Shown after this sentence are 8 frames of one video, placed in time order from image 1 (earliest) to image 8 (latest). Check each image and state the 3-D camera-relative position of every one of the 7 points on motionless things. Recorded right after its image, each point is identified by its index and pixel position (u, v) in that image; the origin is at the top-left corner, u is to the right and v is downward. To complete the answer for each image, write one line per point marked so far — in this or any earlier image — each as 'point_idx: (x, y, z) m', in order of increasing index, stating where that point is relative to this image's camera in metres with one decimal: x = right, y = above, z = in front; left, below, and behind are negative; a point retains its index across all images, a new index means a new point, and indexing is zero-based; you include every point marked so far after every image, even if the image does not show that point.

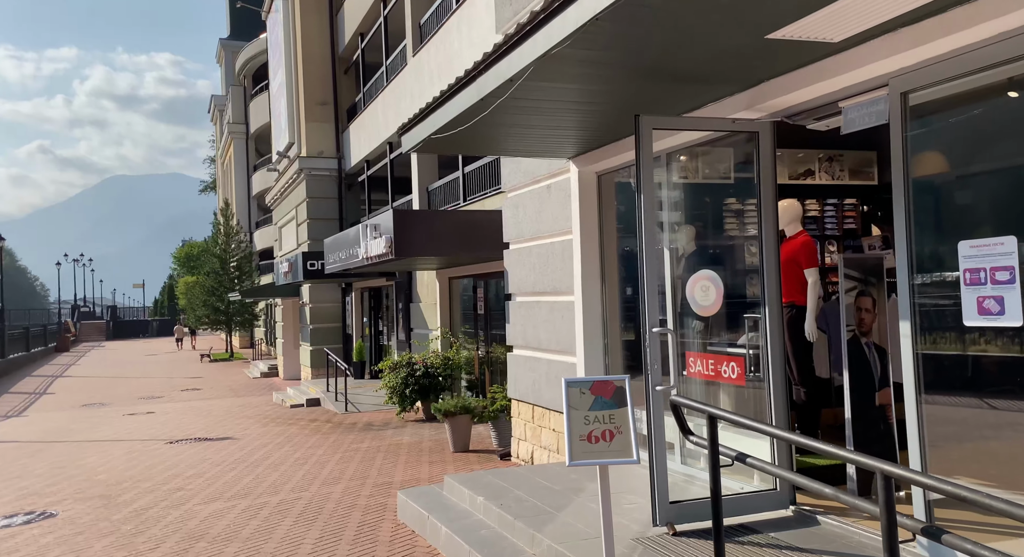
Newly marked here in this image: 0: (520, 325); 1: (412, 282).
0: (+0.1, -0.4, +8.8) m
1: (-1.9, 0.0, +17.4) m
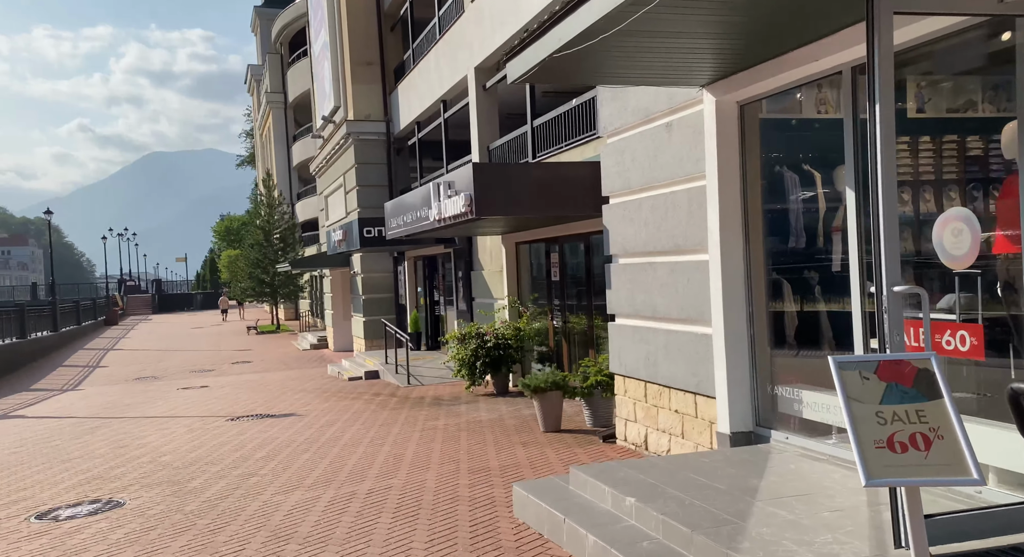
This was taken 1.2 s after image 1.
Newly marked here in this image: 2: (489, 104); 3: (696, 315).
0: (+1.0, -0.1, +7.7) m
1: (-0.7, +0.6, +16.4) m
2: (-0.4, +2.9, +15.2) m
3: (+1.3, -0.3, +6.5) m
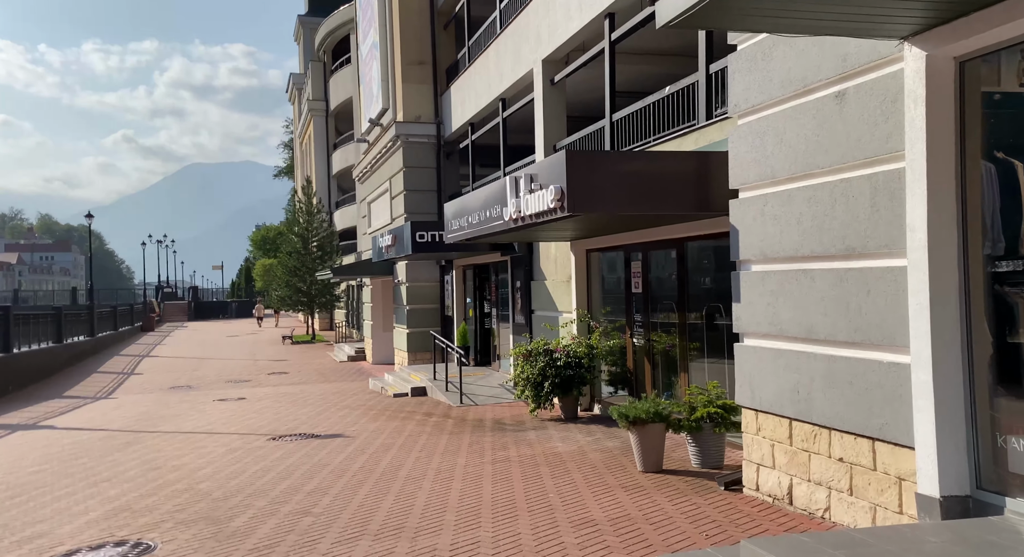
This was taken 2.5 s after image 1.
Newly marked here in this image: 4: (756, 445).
0: (+1.7, -0.2, +6.3) m
1: (+0.4, +0.4, +15.0) m
2: (+0.7, +2.8, +13.8) m
3: (+2.0, -0.3, +5.0) m
4: (+1.7, -1.2, +6.3) m
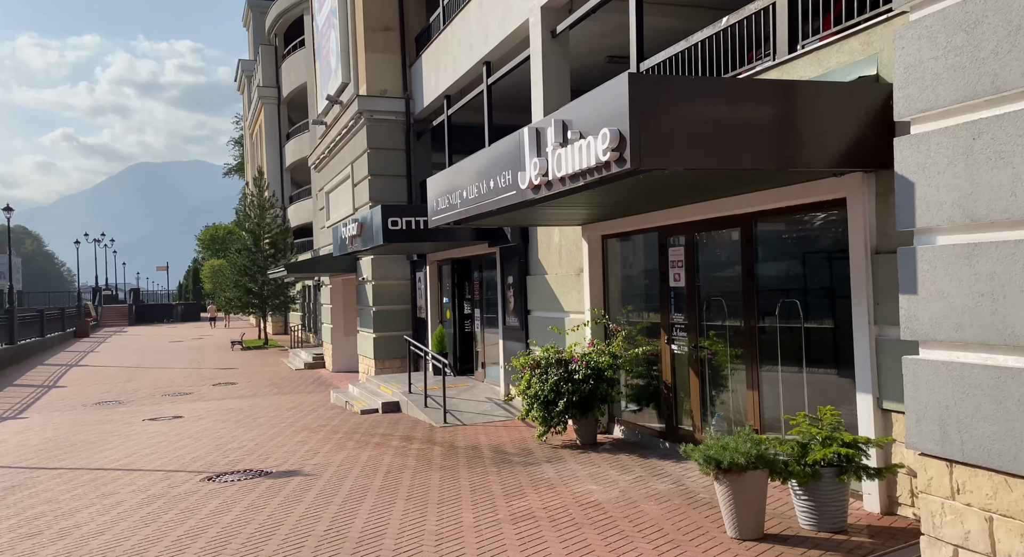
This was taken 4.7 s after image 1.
0: (+2.0, -0.1, +4.0) m
1: (+0.3, +0.5, +12.7) m
2: (+0.6, +2.8, +11.5) m
3: (+2.4, -0.2, +2.8) m
4: (+2.0, -1.1, +4.1) m
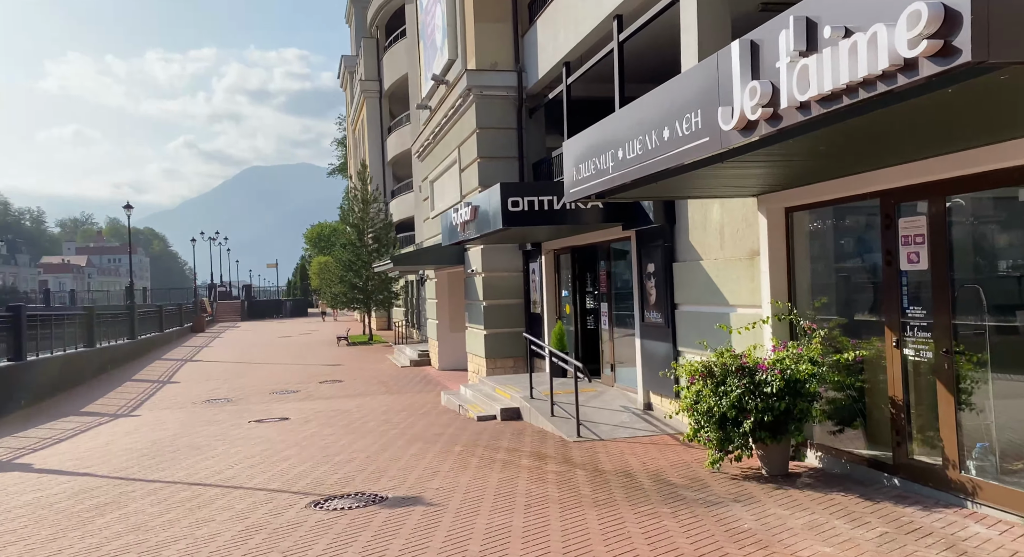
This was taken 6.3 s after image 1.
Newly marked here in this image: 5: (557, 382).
0: (+2.8, +0.1, +1.8) m
1: (+2.0, +0.6, +10.6) m
2: (+2.2, +3.0, +9.4) m
3: (+3.0, -0.1, +0.5) m
4: (+2.8, -0.9, +1.9) m
5: (+0.8, -1.7, +14.8) m
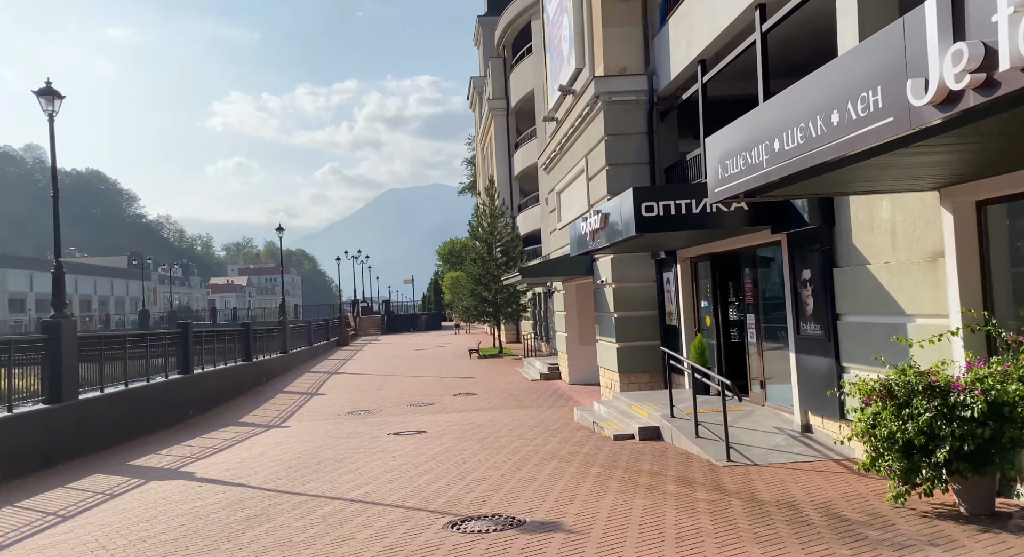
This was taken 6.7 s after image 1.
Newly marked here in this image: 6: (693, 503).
0: (+3.1, +0.1, +0.7) m
1: (+3.5, +0.5, +9.5) m
2: (+3.4, +2.9, +8.3) m
3: (+3.1, 0.0, -0.6) m
4: (+3.1, -0.9, +0.7) m
5: (+2.9, -1.9, +13.8) m
6: (+1.5, -1.9, +8.0) m
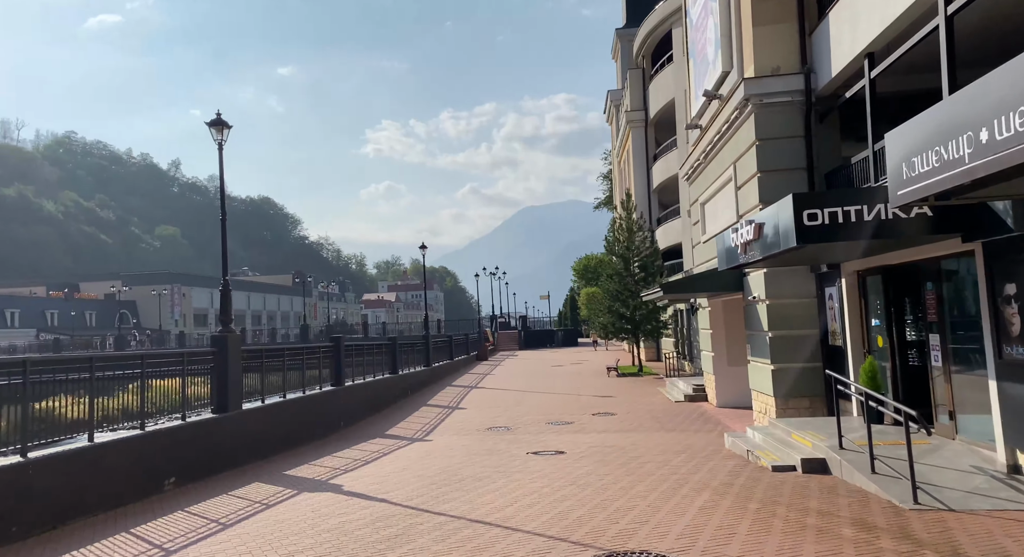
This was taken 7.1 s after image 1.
0: (+3.2, +0.1, -0.6) m
1: (+4.9, +0.4, +8.1) m
2: (+4.7, +2.8, +6.9) m
3: (+3.0, 0.0, -1.9) m
4: (+3.2, -0.9, -0.6) m
5: (+4.9, -2.1, +12.4) m
6: (+2.7, -2.0, +6.8) m
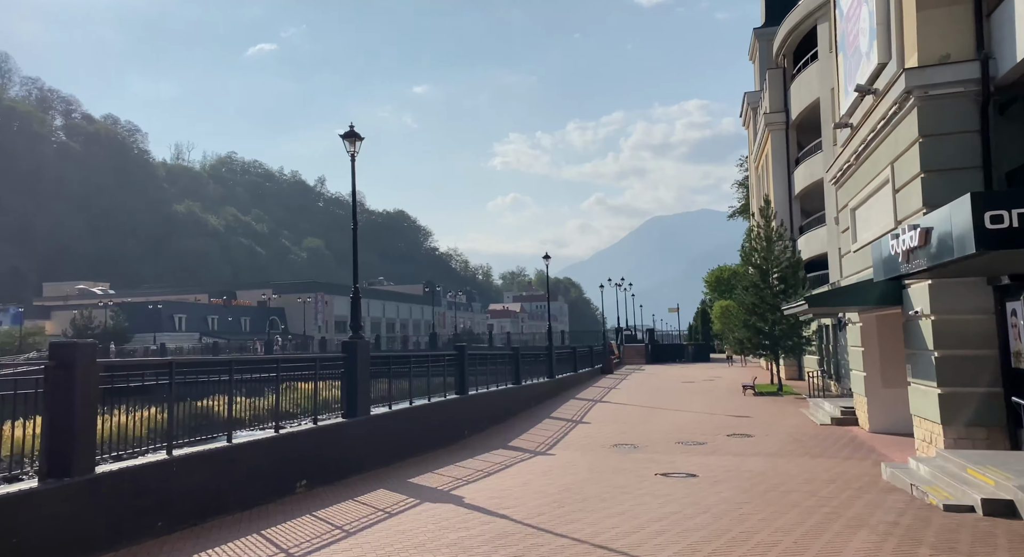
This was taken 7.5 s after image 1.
0: (+3.0, +0.2, -2.1) m
1: (+5.9, +0.3, +6.3) m
2: (+5.6, +2.8, +5.2) m
3: (+2.7, +0.1, -3.4) m
4: (+3.0, -0.8, -2.1) m
5: (+6.5, -2.2, +10.5) m
6: (+3.6, -2.0, +5.2) m
